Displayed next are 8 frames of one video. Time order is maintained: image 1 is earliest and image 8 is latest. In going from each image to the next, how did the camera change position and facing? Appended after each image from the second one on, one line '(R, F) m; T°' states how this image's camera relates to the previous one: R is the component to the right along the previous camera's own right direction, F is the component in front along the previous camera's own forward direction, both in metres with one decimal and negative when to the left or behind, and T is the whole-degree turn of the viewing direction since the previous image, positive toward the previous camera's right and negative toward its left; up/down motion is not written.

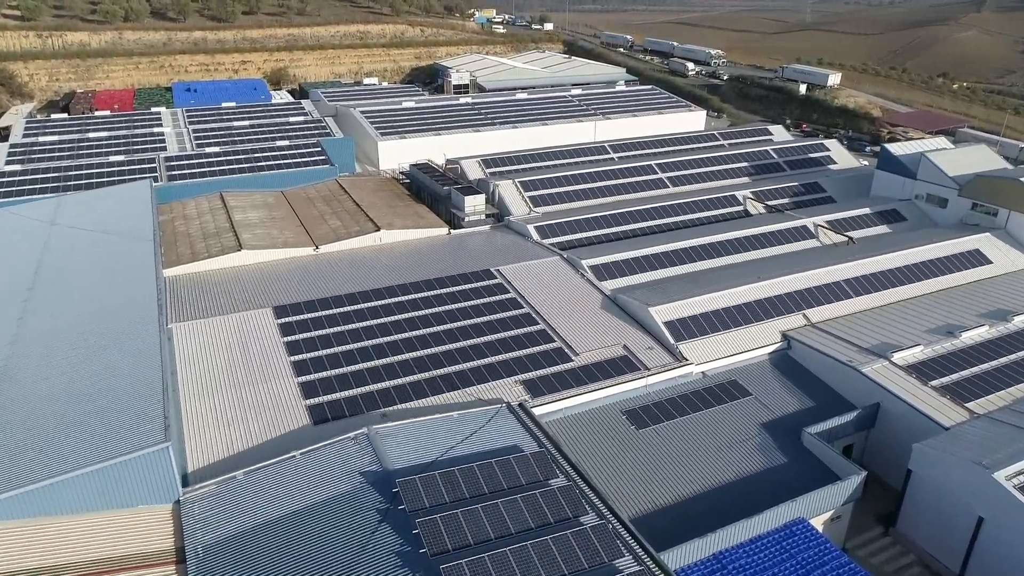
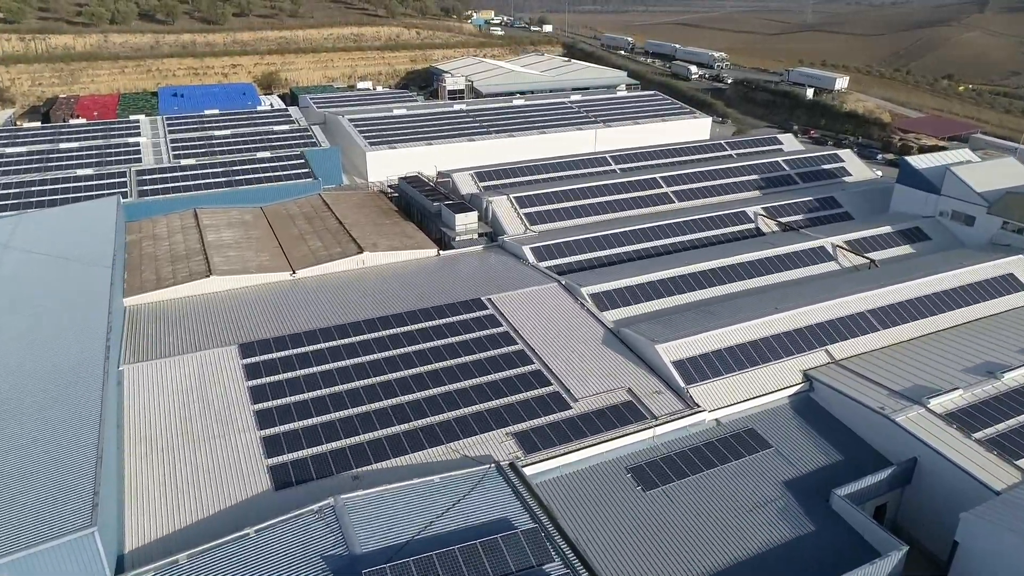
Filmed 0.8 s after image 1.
(+0.3, +2.5) m; 0°
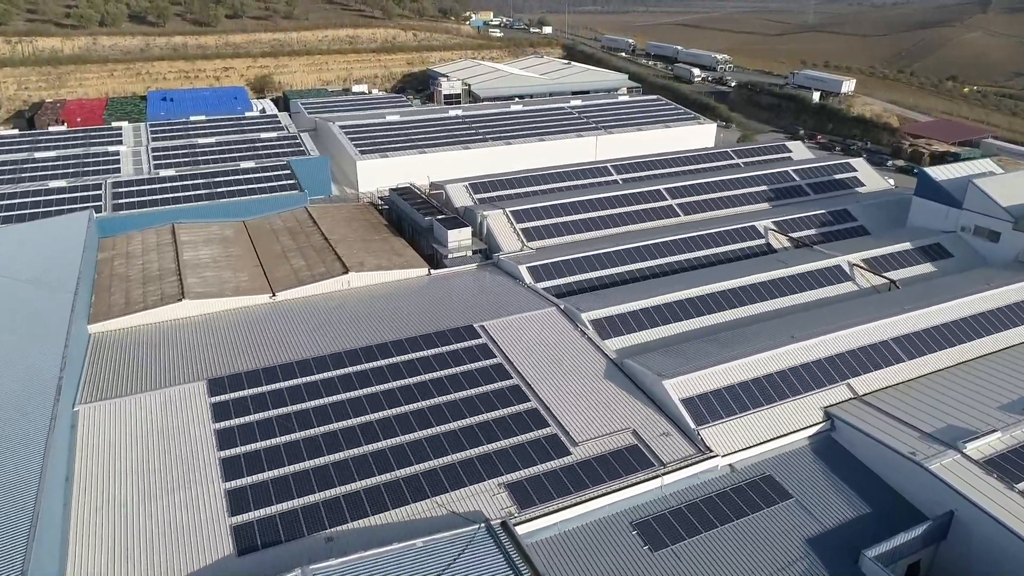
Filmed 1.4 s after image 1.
(+0.2, +2.0) m; 0°
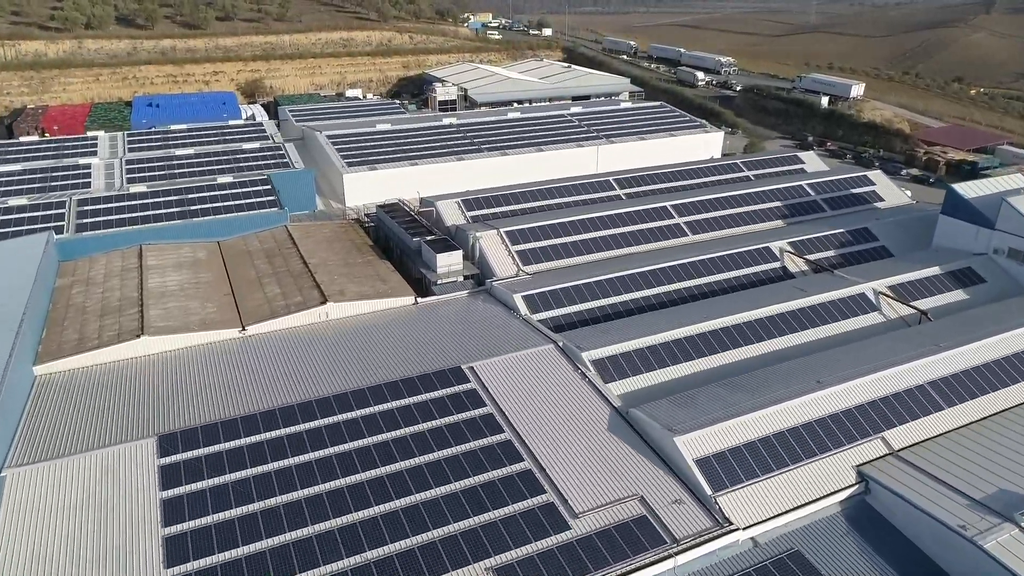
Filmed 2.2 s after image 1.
(+0.3, +2.5) m; 0°
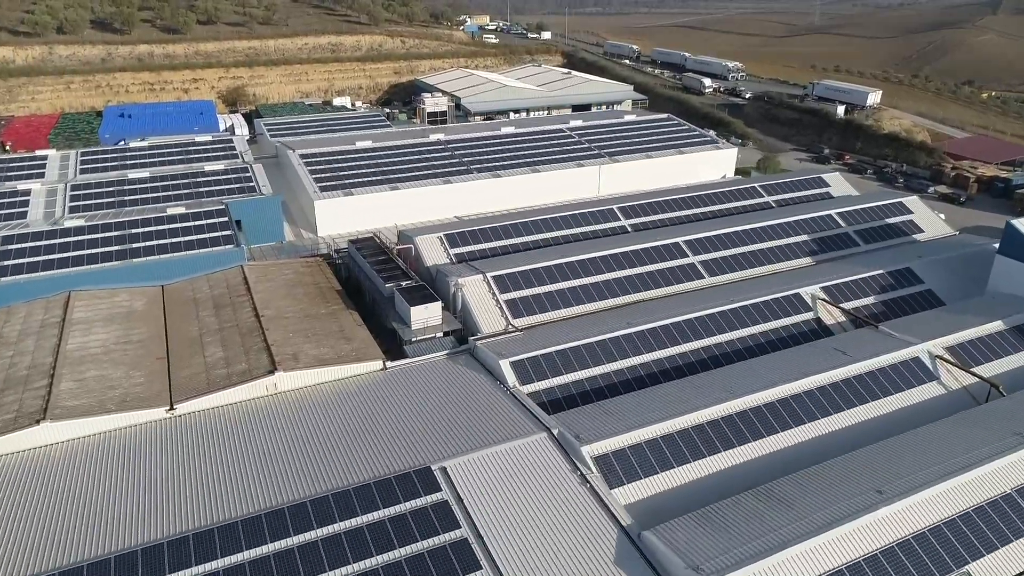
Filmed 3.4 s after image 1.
(+0.5, +4.4) m; 0°
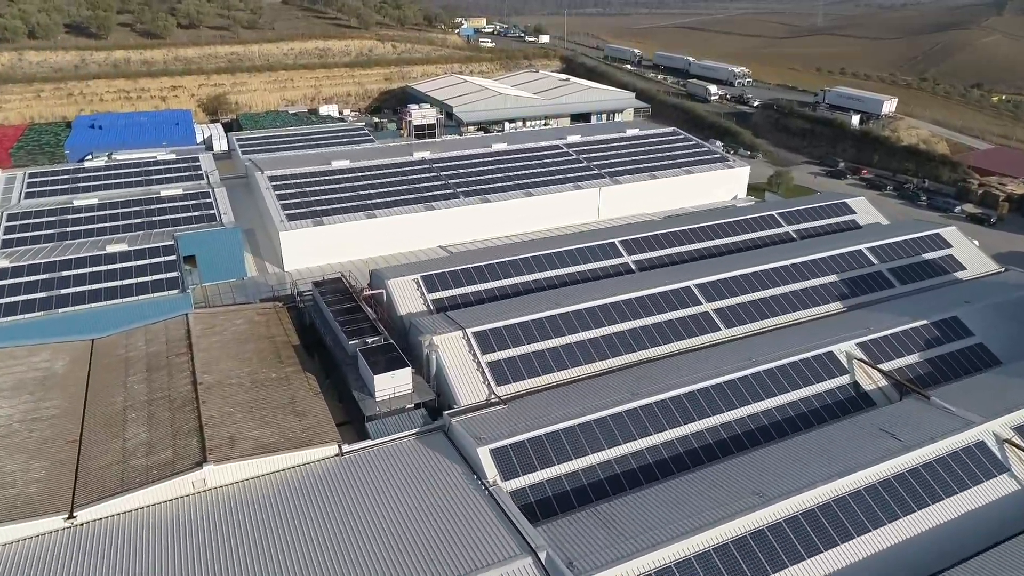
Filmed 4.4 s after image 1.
(+0.5, +3.9) m; 0°
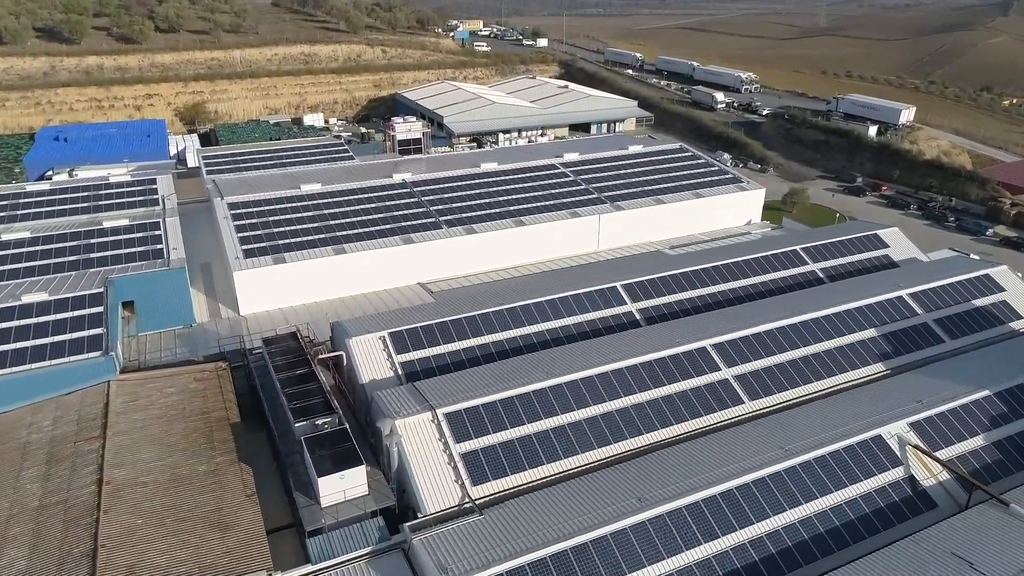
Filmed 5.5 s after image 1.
(+0.6, +4.0) m; 0°
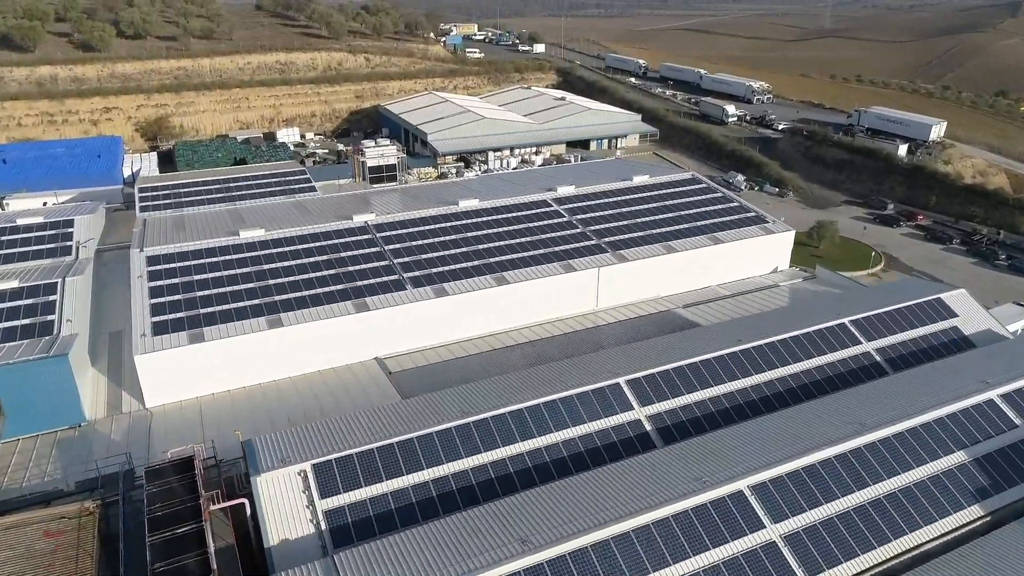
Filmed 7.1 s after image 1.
(+0.8, +5.9) m; 0°
